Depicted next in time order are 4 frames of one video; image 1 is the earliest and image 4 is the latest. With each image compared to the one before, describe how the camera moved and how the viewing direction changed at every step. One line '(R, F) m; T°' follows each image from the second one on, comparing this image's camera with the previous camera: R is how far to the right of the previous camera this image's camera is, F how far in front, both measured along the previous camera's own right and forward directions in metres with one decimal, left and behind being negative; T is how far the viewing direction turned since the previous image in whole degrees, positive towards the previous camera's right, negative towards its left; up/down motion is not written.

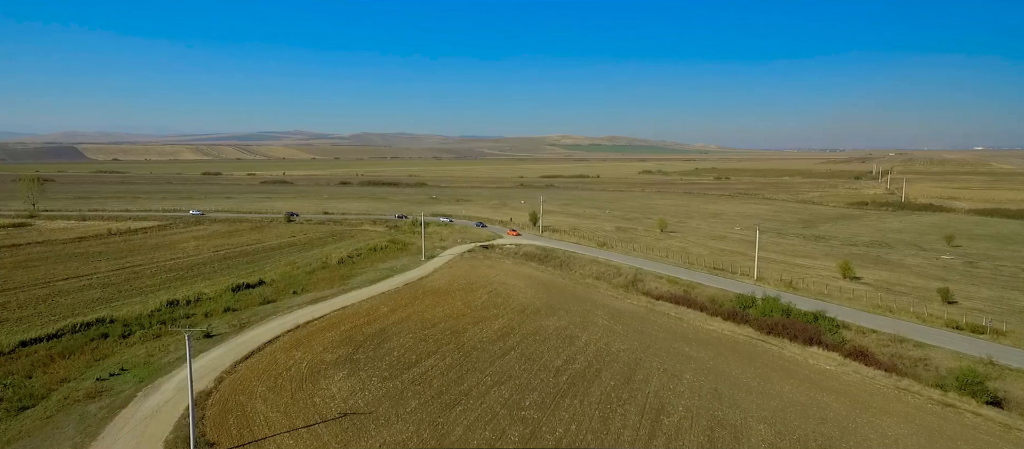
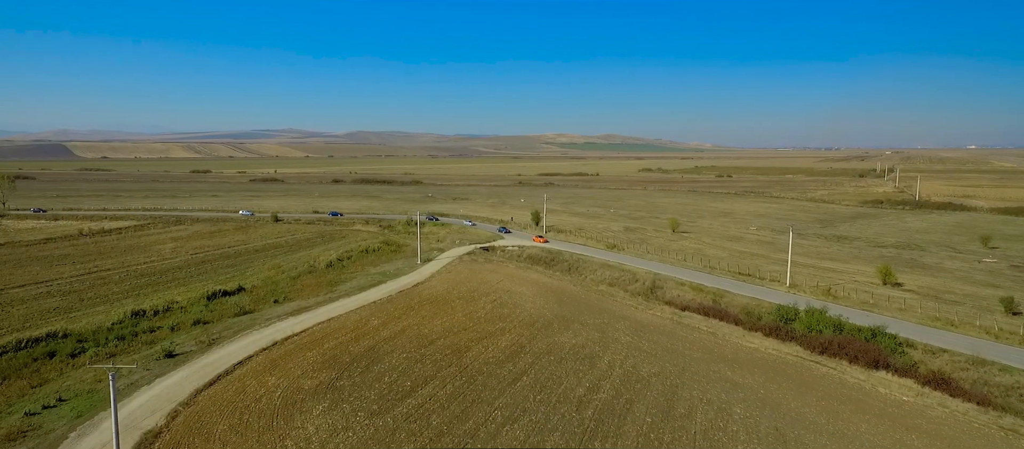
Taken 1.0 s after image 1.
(-0.7, +3.9) m; 0°
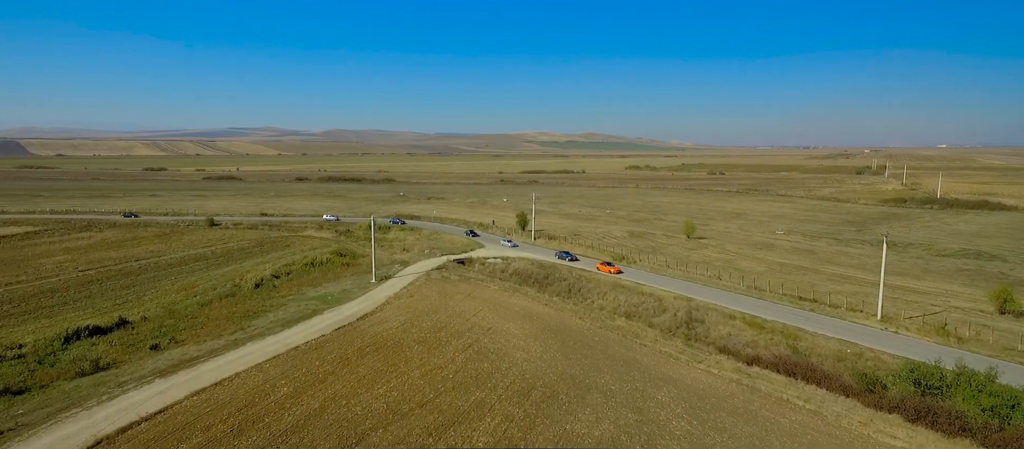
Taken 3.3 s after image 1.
(0.0, +10.4) m; +2°
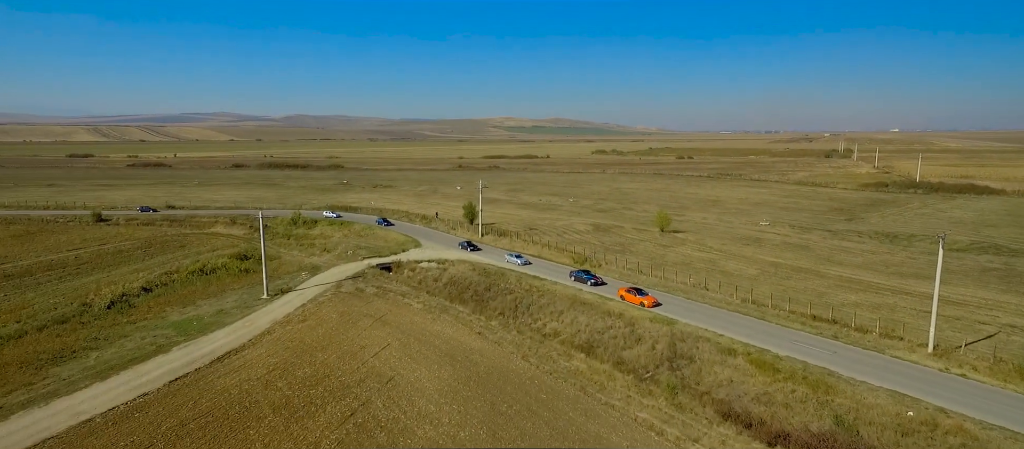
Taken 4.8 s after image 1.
(+1.9, +7.8) m; +3°
